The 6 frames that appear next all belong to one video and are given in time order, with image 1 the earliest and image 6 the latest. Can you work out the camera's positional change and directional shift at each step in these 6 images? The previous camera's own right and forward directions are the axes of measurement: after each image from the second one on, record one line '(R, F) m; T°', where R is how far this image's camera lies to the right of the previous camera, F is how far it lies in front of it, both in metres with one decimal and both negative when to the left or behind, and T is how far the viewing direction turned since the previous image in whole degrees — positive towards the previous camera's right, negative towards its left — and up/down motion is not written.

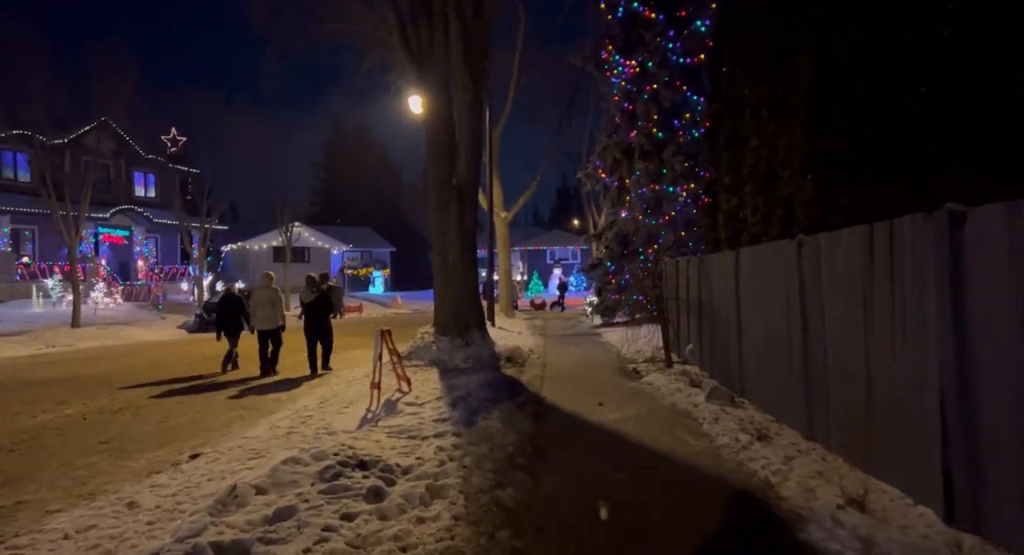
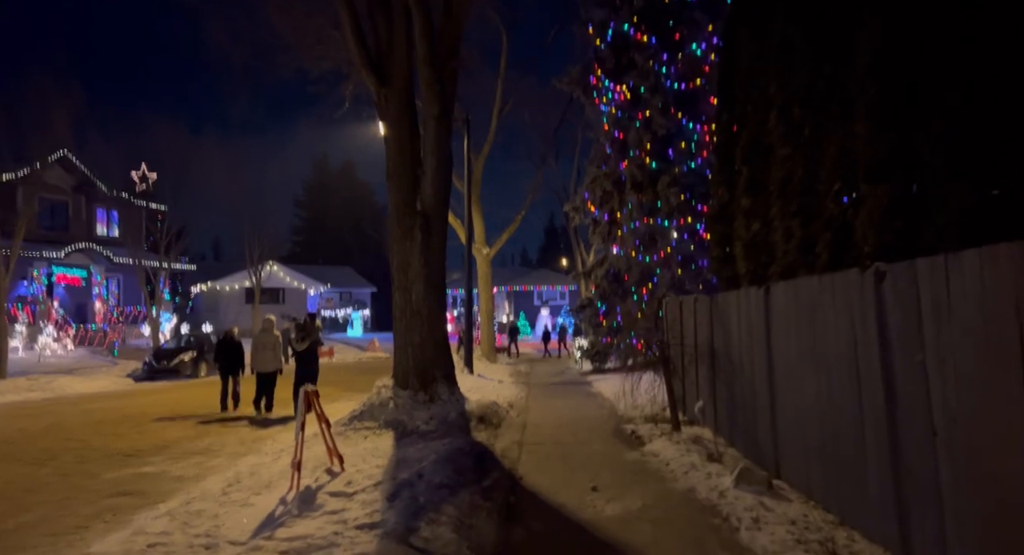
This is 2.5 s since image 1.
(+0.3, +2.2) m; +1°
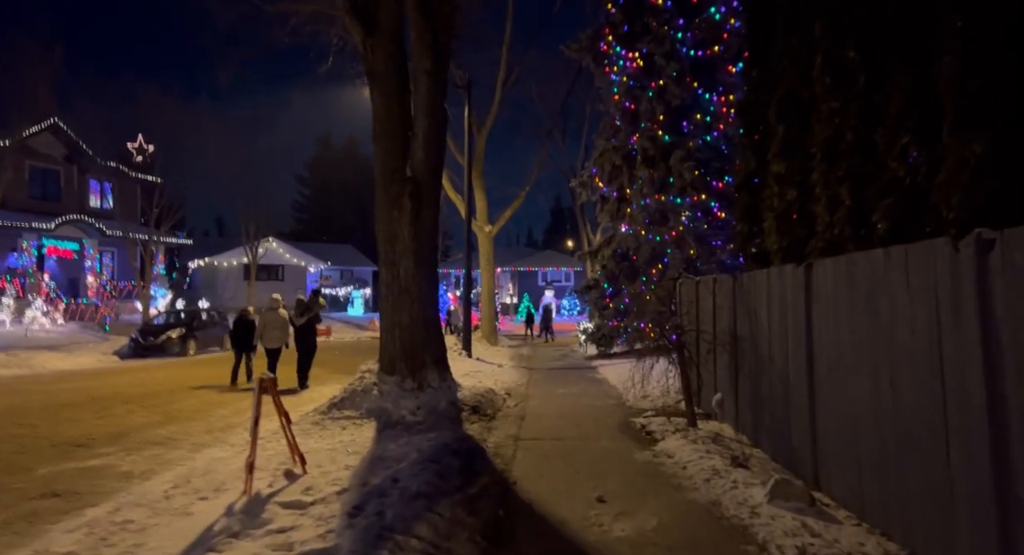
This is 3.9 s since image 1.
(+0.1, +1.2) m; 0°
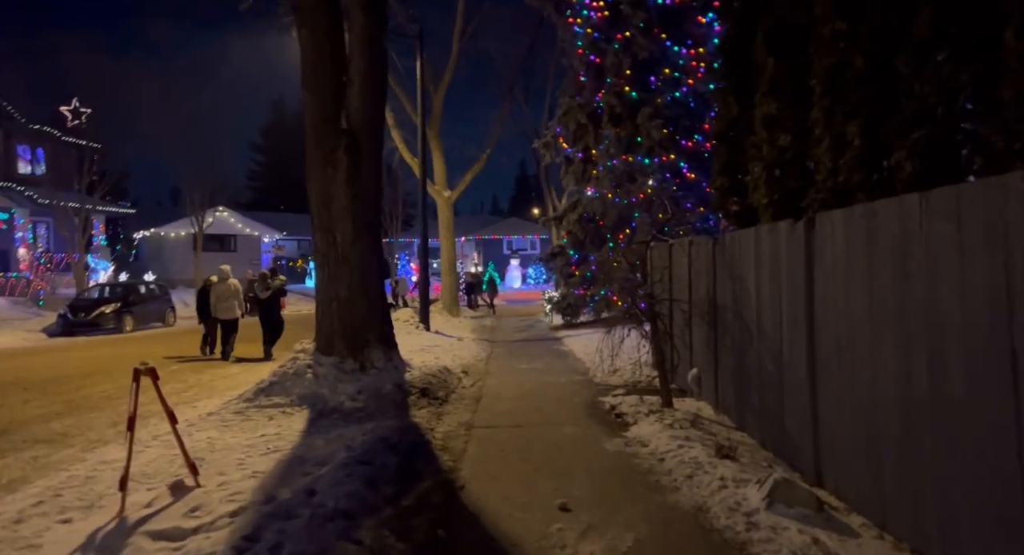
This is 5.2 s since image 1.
(+0.2, +1.2) m; +3°
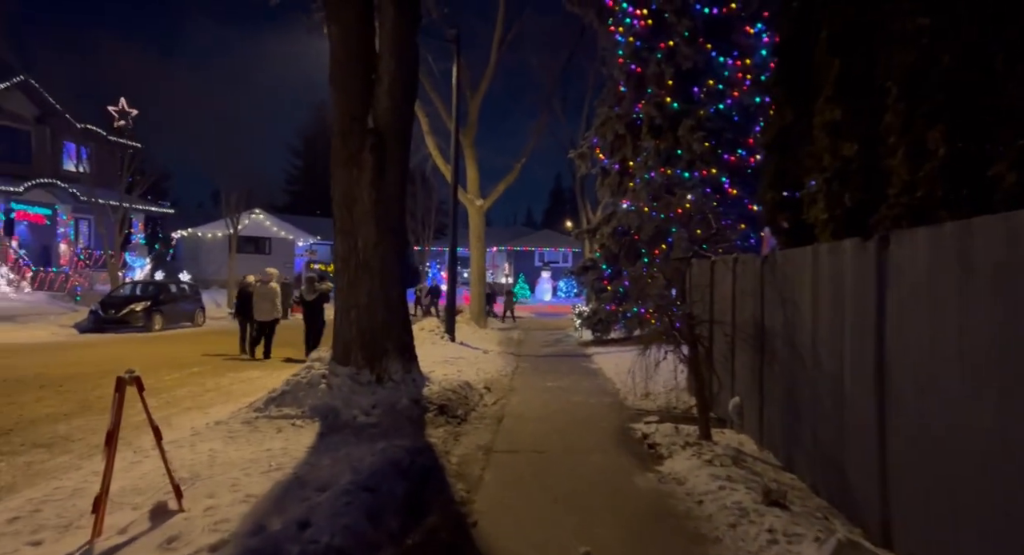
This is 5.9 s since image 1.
(0.0, +0.6) m; -3°
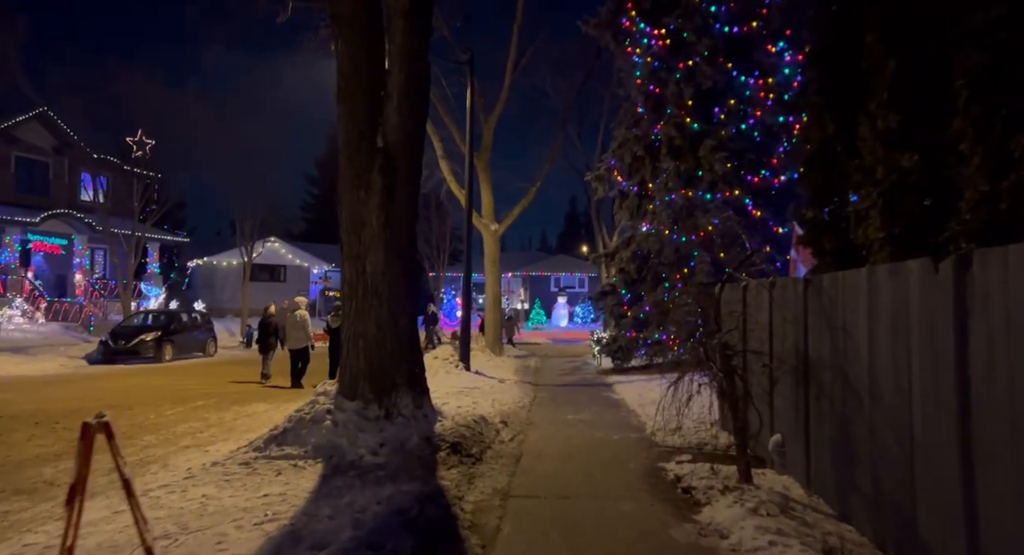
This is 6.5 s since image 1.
(0.0, +0.6) m; -1°
